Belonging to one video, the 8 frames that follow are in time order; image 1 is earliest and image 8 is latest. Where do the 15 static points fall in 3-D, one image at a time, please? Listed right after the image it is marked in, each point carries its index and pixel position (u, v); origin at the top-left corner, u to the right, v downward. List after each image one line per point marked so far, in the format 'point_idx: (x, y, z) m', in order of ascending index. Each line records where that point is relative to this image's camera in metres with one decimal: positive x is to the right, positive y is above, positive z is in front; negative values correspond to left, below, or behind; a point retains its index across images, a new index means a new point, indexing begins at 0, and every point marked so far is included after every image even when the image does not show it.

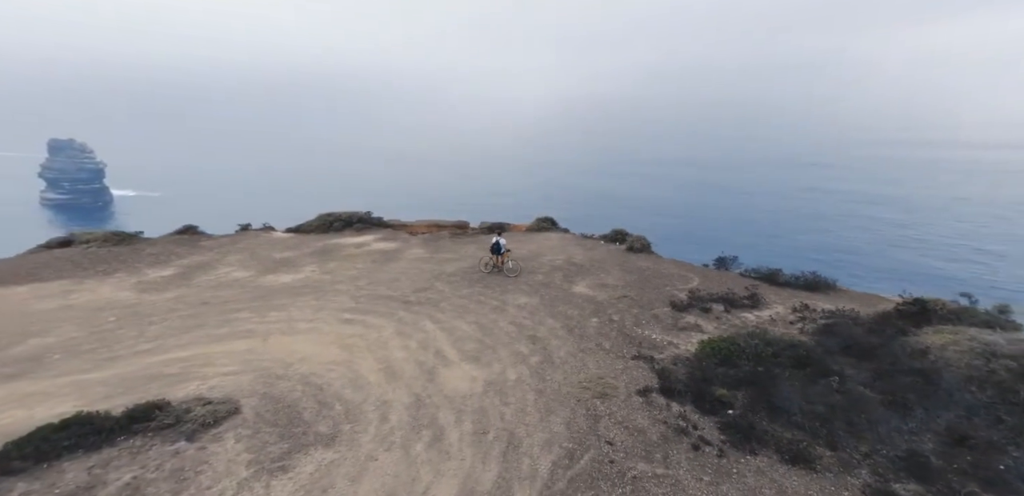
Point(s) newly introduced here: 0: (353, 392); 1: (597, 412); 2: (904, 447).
0: (-4.3, -3.9, +12.1) m
1: (+2.2, -4.4, +11.8) m
2: (+11.2, -5.6, +12.8) m
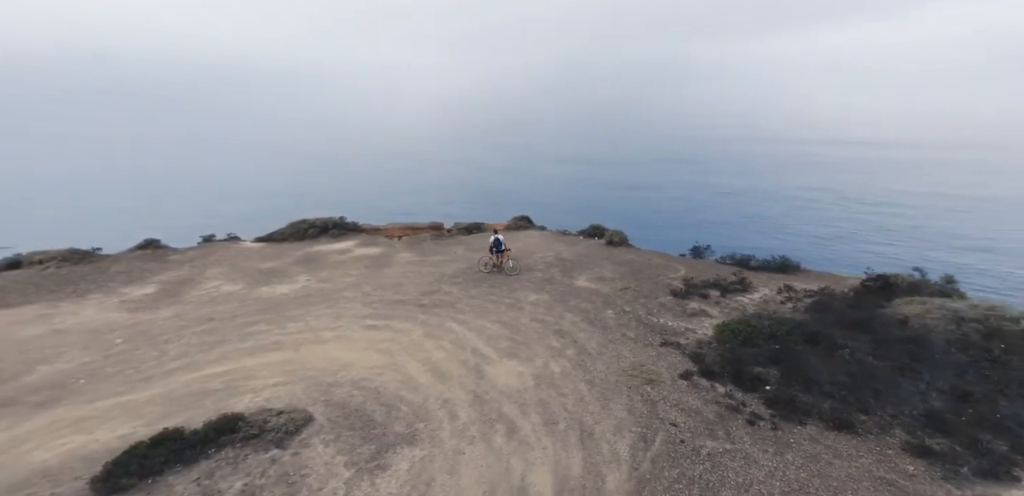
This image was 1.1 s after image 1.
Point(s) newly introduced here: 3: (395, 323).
0: (-2.7, -3.9, +11.7) m
1: (+3.8, -4.1, +12.1) m
2: (+12.7, -4.9, +14.0) m
3: (-4.5, -2.9, +17.2) m
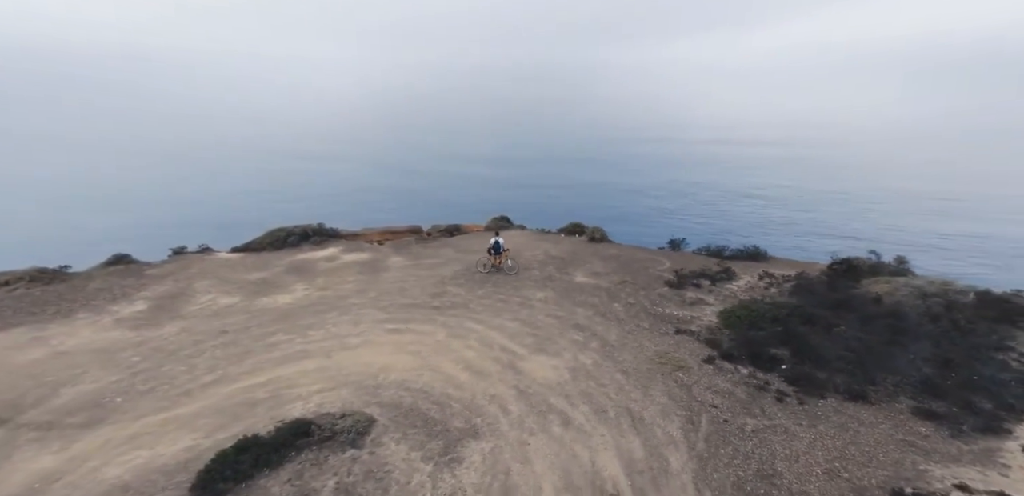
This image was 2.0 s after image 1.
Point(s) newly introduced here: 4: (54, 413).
0: (-1.5, -3.9, +11.8) m
1: (+5.1, -3.8, +12.8) m
2: (+13.8, -4.3, +15.5) m
3: (-3.7, -3.0, +17.1) m
4: (-10.6, -4.0, +10.7) m
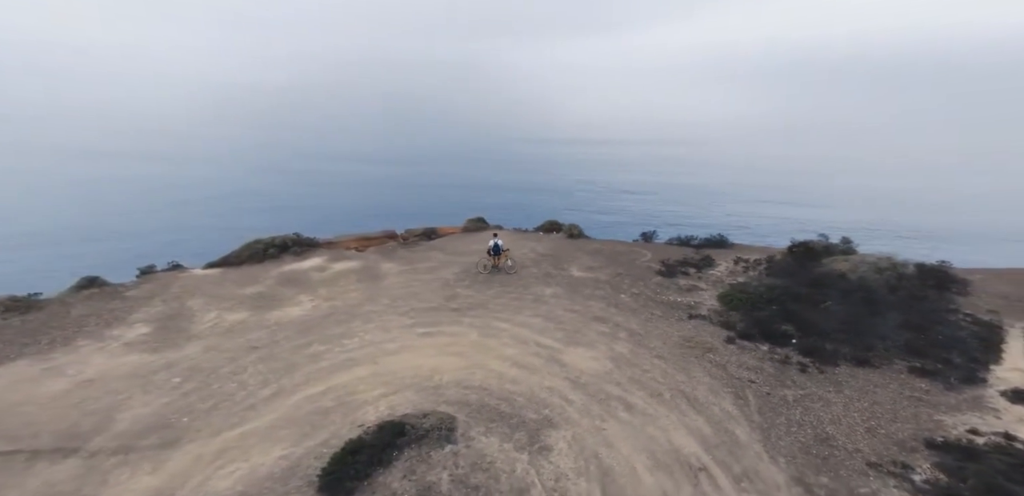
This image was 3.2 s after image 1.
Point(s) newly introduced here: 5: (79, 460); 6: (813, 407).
0: (+0.2, -3.9, +12.4) m
1: (+6.6, -3.5, +14.0) m
2: (+15.0, -3.6, +17.6) m
3: (-2.6, -3.1, +17.4) m
4: (-8.8, -4.5, +10.3) m
5: (-9.3, -4.7, +9.7) m
6: (+7.9, -4.1, +11.3) m
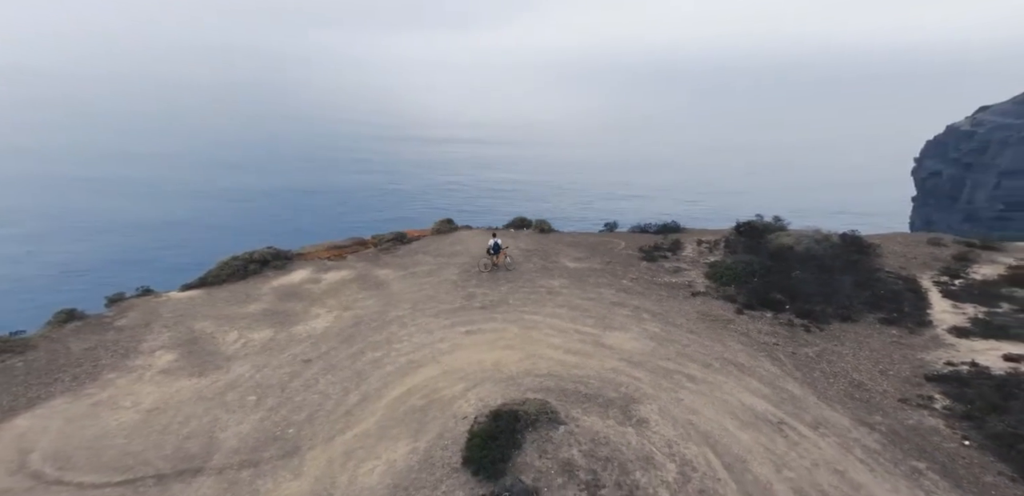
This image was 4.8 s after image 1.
0: (+2.3, -3.8, +13.9) m
1: (+8.4, -2.9, +16.3) m
2: (+16.2, -2.3, +21.0) m
3: (-1.2, -3.2, +18.4) m
4: (-6.2, -5.0, +10.6) m
5: (-6.6, -5.2, +10.0) m
6: (+10.1, -3.4, +13.9) m
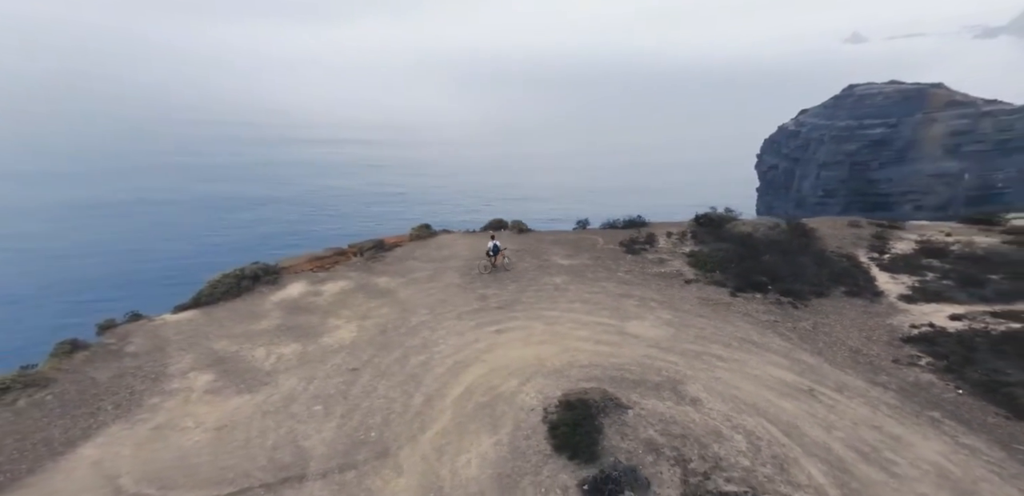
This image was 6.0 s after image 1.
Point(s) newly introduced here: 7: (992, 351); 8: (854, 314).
0: (+3.9, -3.8, +15.7) m
1: (+9.6, -2.5, +18.7) m
2: (+16.8, -1.5, +24.2) m
3: (-0.1, -3.3, +19.8) m
4: (-4.2, -5.5, +11.5) m
5: (-4.6, -5.7, +10.9) m
6: (+11.5, -3.0, +16.4) m
7: (+16.0, -3.4, +14.8) m
8: (+14.0, -2.7, +18.5) m
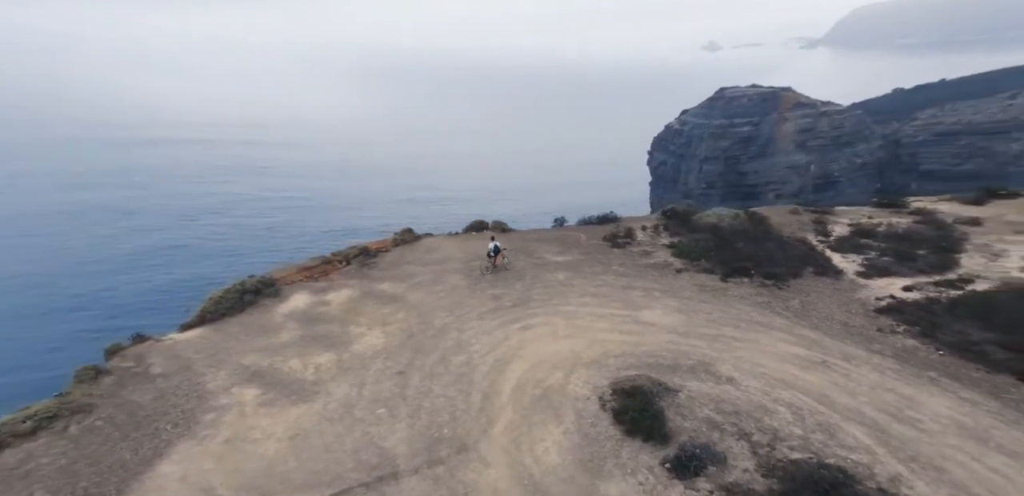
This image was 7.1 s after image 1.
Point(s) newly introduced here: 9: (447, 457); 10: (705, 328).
0: (+5.3, -3.7, +17.8) m
1: (+10.6, -2.2, +21.3) m
2: (+17.3, -0.7, +27.3) m
3: (+0.9, -3.5, +21.6) m
4: (-2.3, -5.9, +13.0) m
5: (-2.6, -6.1, +12.3) m
6: (+12.8, -2.5, +19.2) m
7: (+17.4, -2.7, +18.0) m
8: (+15.0, -2.1, +21.4) m
9: (-1.9, -5.9, +12.8) m
10: (+7.7, -3.2, +18.5) m
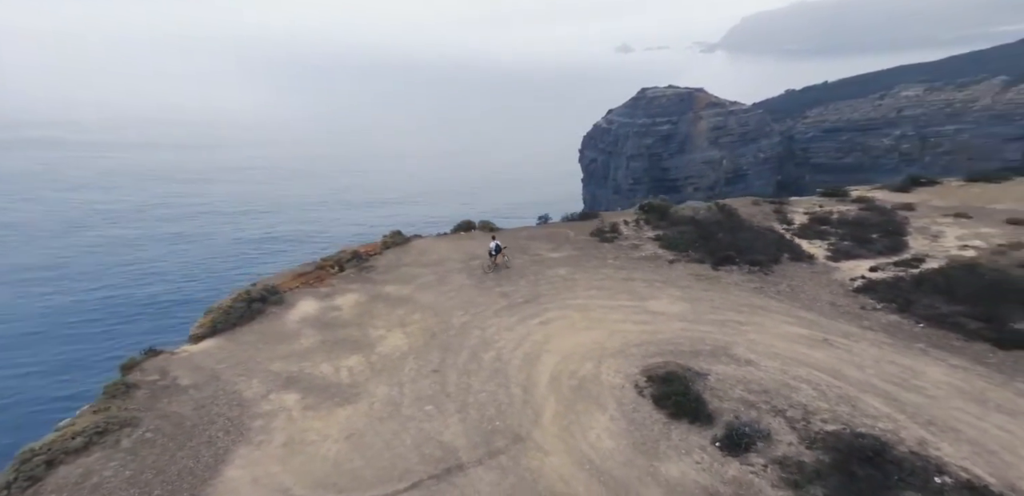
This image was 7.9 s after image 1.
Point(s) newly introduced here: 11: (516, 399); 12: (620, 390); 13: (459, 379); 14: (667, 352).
0: (+6.4, -3.6, +19.7) m
1: (+11.4, -1.8, +23.6) m
2: (+17.6, 0.0, +30.0) m
3: (+1.8, -3.5, +23.2) m
4: (-0.8, -6.1, +14.4) m
5: (-1.0, -6.3, +13.8) m
6: (+13.7, -2.0, +21.6) m
7: (+18.5, -2.1, +20.7) m
8: (+15.8, -1.5, +24.0) m
9: (-0.3, -6.0, +14.3) m
10: (+8.8, -3.0, +20.6) m
11: (0.0, -5.3, +16.6) m
12: (+3.6, -4.7, +16.3) m
13: (-2.2, -5.2, +18.4) m
14: (+5.8, -4.0, +18.0) m
